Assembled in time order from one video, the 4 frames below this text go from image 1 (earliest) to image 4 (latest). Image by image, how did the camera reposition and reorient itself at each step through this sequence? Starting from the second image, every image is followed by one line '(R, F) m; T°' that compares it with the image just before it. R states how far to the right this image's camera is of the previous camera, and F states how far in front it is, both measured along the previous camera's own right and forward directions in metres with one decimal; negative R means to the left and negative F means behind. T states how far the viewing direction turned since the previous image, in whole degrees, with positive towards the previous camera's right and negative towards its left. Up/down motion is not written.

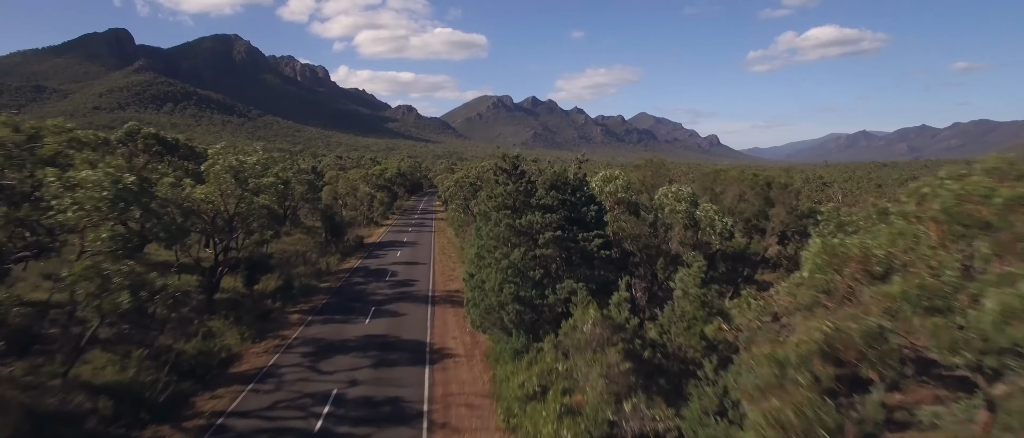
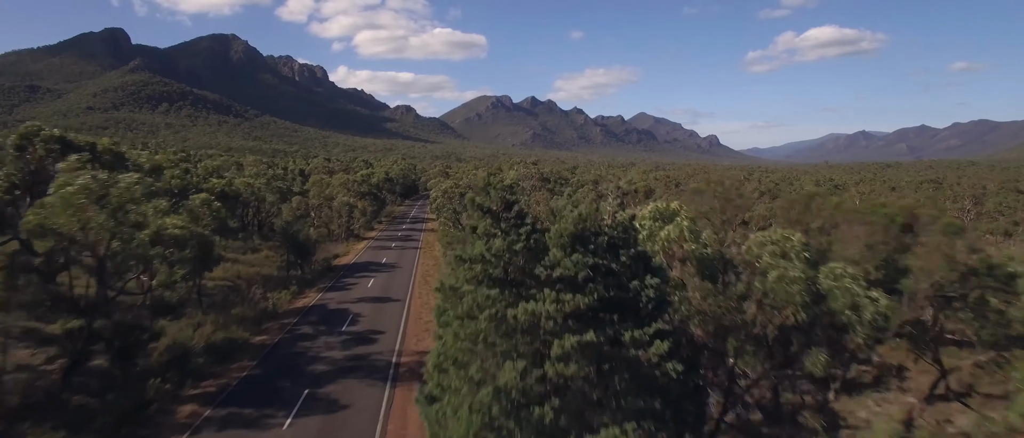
(+0.1, +5.2) m; 0°
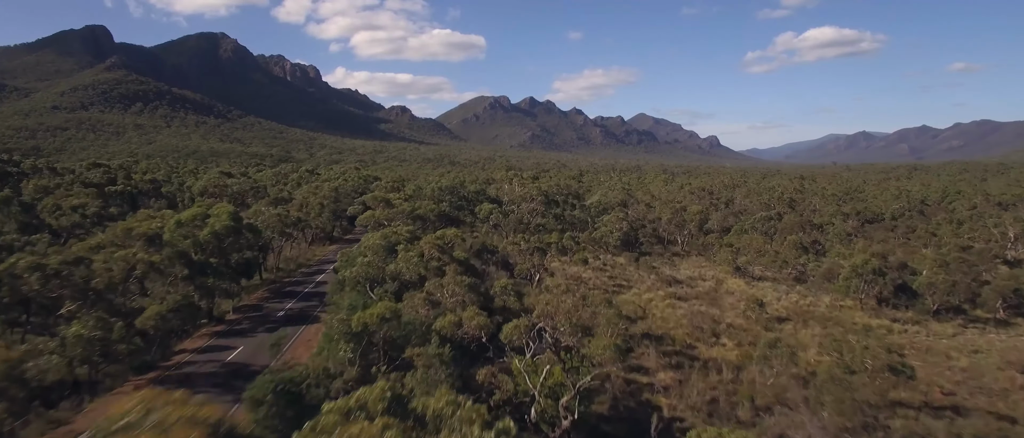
(+0.9, +29.3) m; 0°
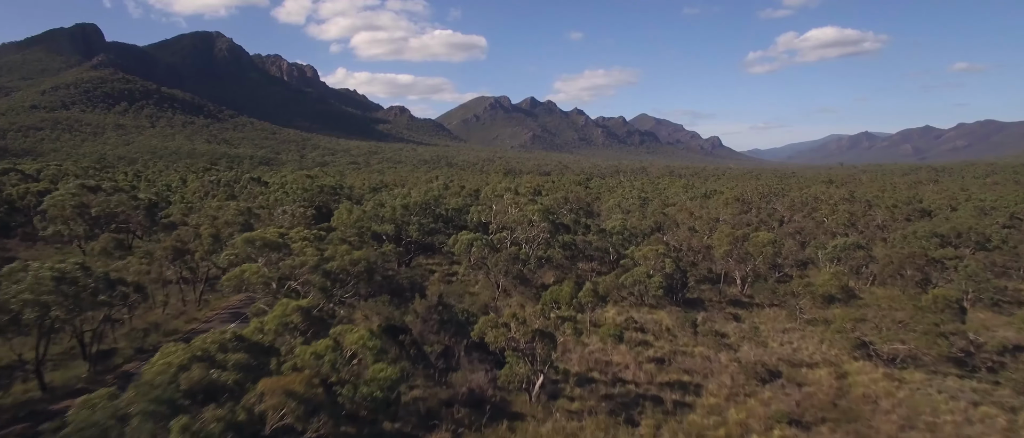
(+0.7, +18.6) m; 0°
